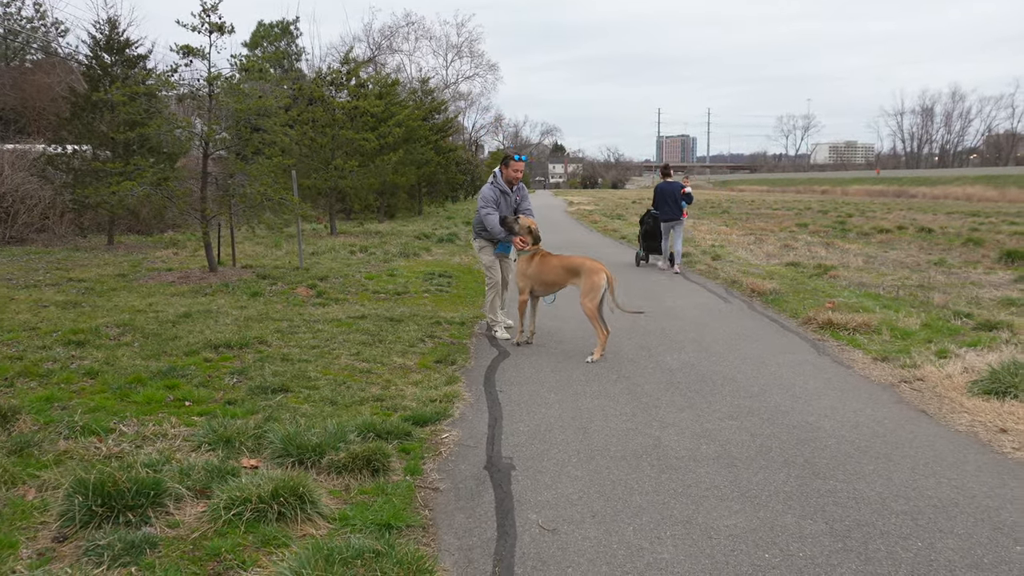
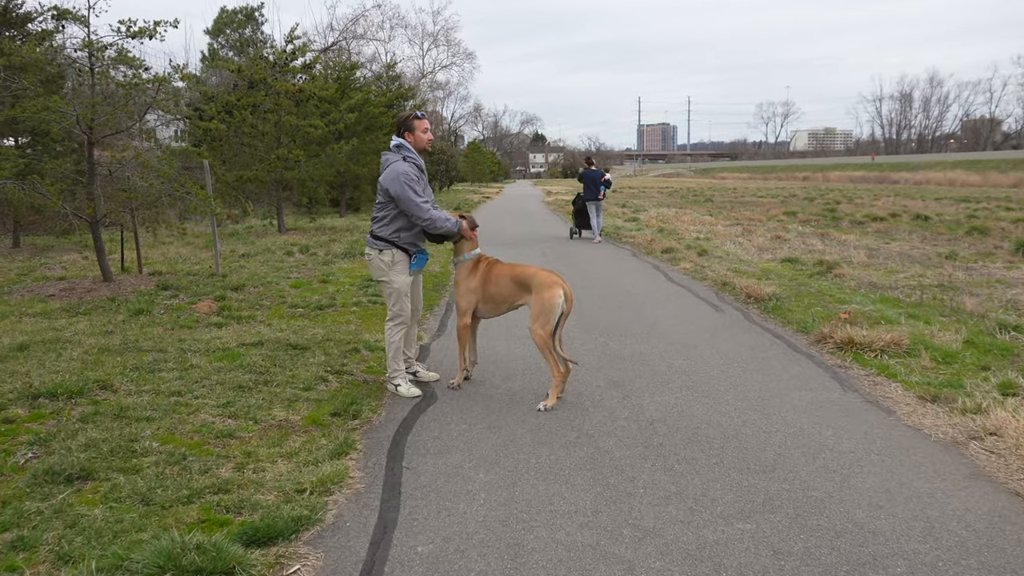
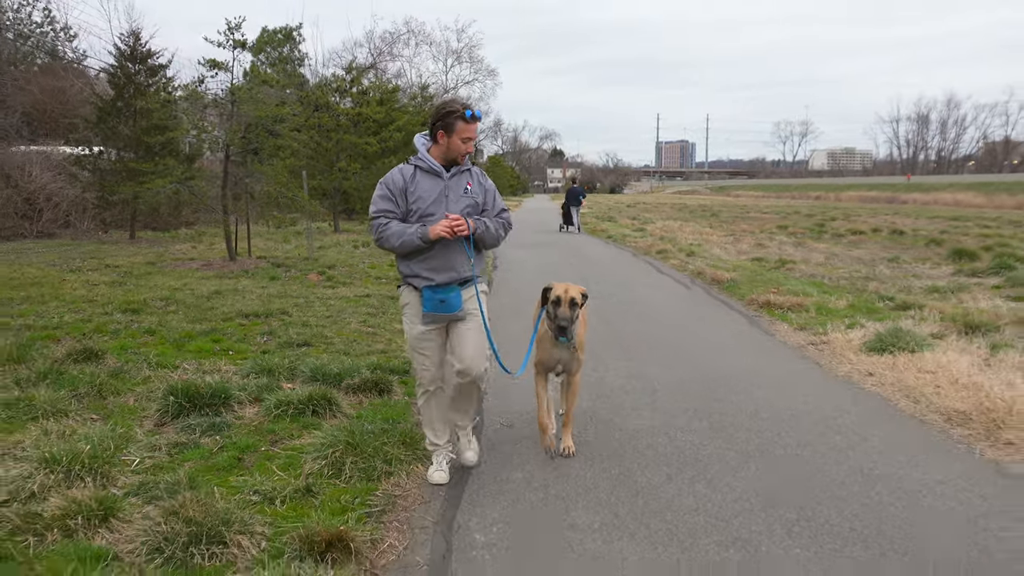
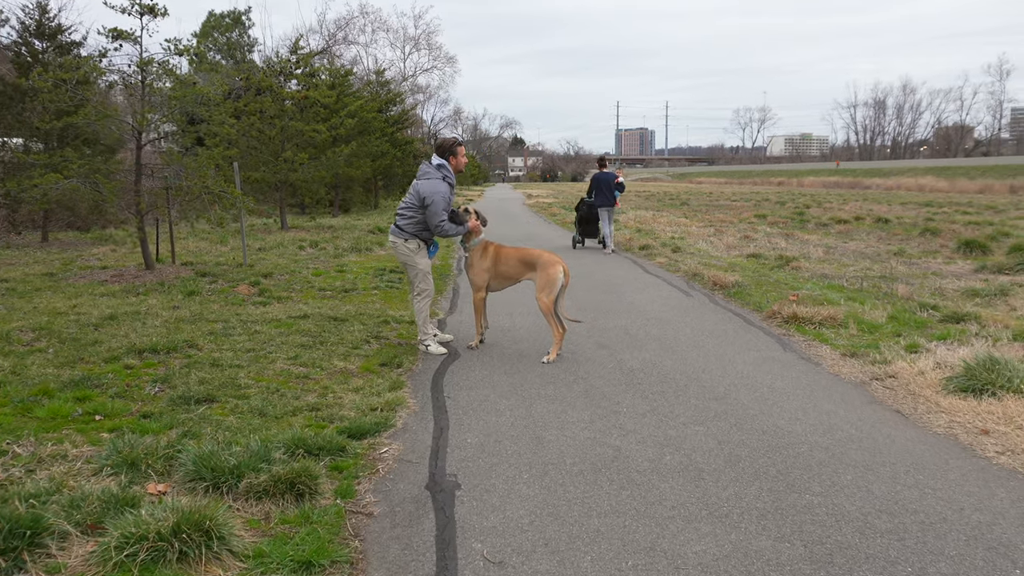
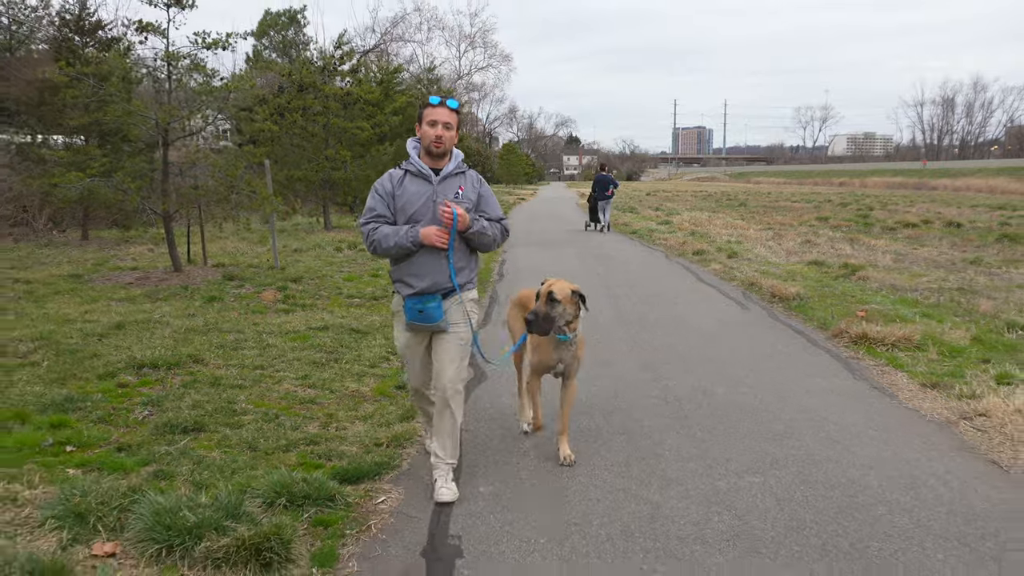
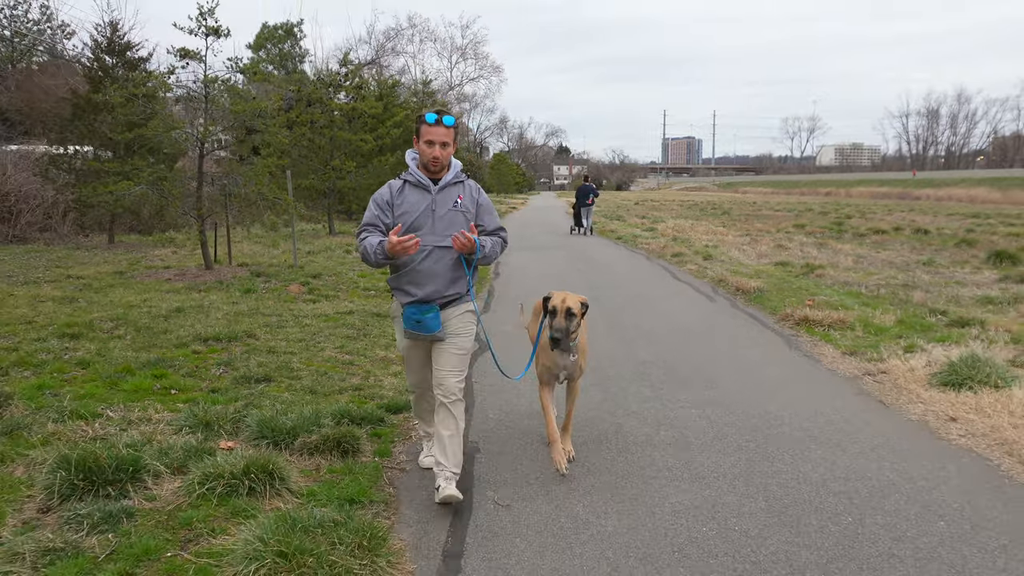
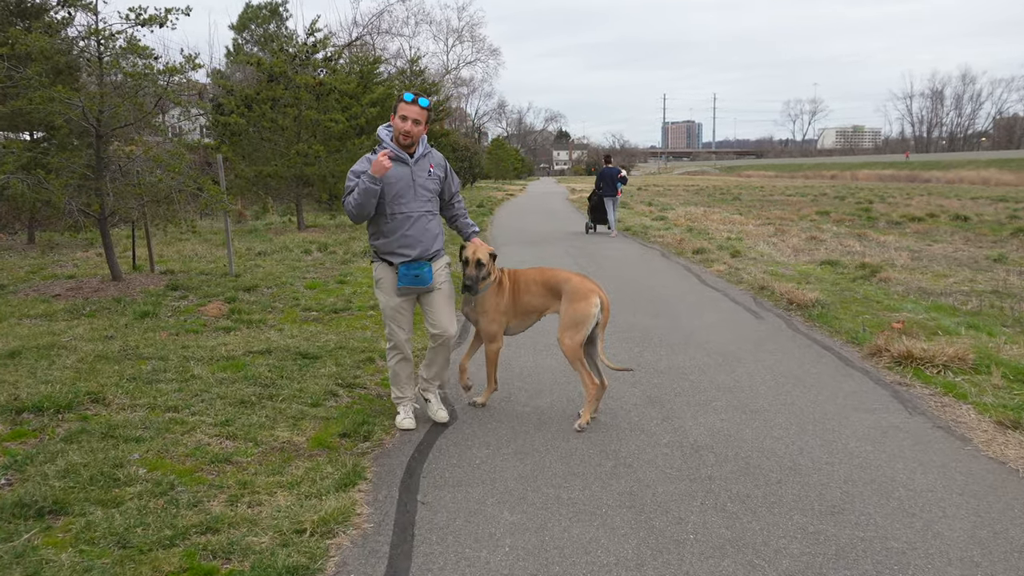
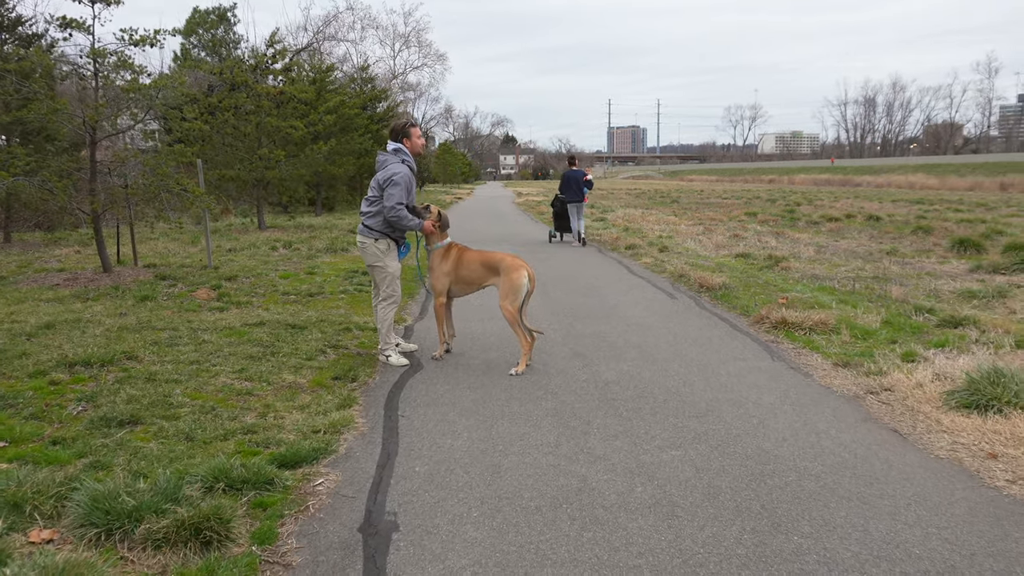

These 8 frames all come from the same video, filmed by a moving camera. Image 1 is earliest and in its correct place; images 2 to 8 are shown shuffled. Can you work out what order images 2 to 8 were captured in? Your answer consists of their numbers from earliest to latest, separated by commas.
4, 8, 2, 7, 5, 6, 3
